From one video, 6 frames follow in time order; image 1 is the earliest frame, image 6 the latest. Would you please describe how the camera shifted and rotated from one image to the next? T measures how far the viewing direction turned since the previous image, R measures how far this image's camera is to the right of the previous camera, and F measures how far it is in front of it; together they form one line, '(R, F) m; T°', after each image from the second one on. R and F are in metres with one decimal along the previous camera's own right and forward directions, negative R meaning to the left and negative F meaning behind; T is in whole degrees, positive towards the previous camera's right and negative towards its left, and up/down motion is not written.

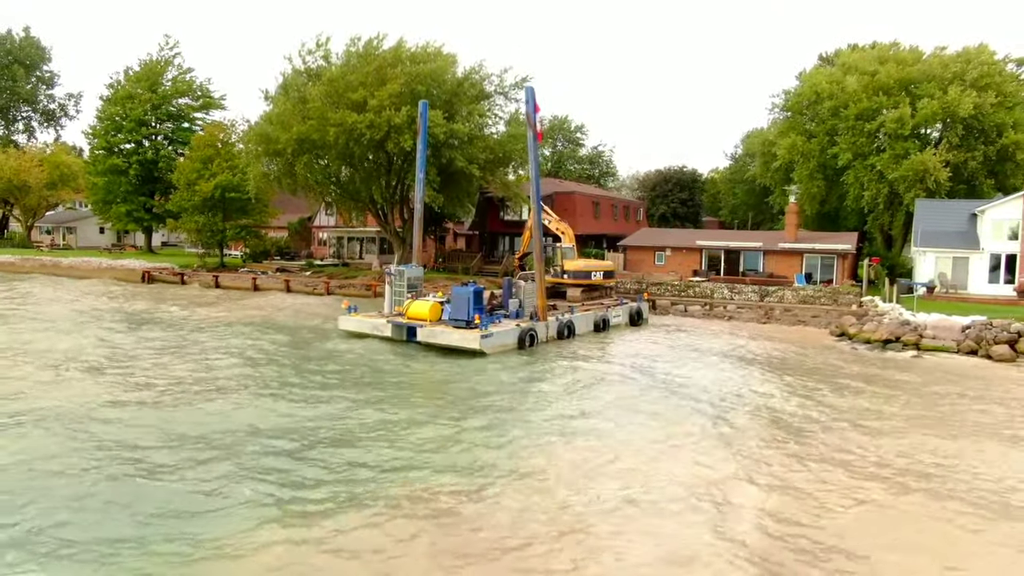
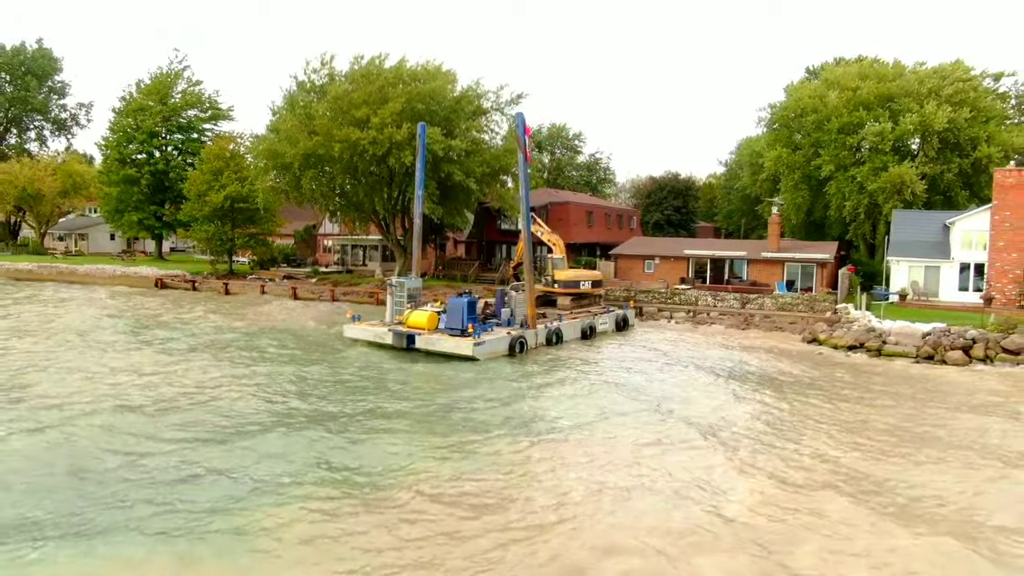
(+0.4, -1.7) m; 0°
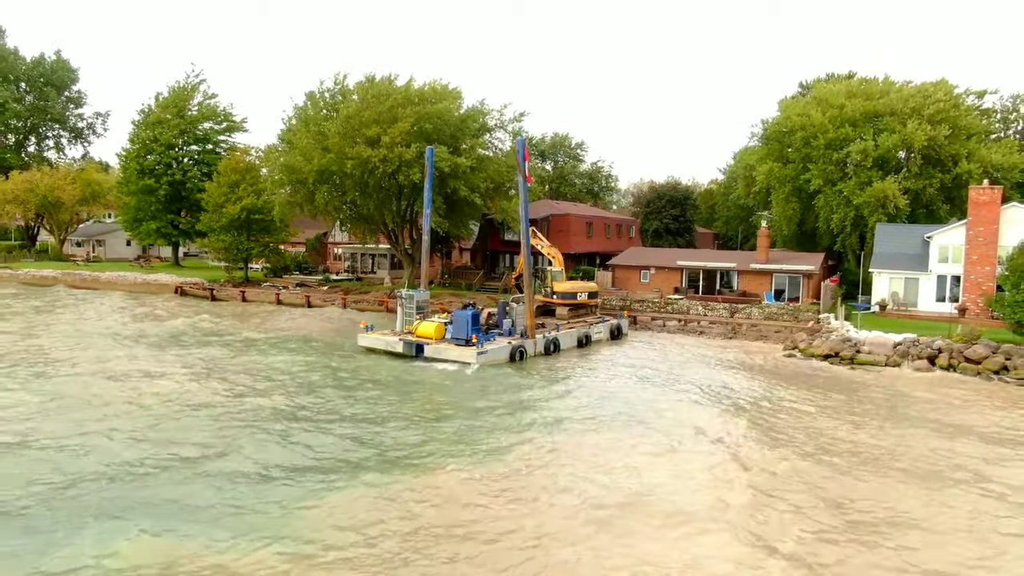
(+0.1, -1.9) m; 0°
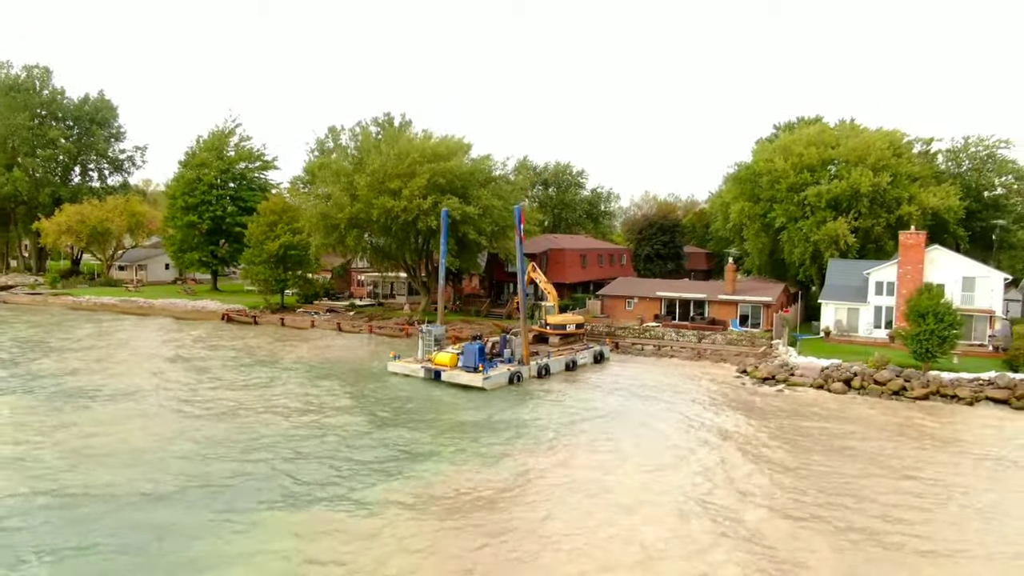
(+0.5, -6.0) m; -1°
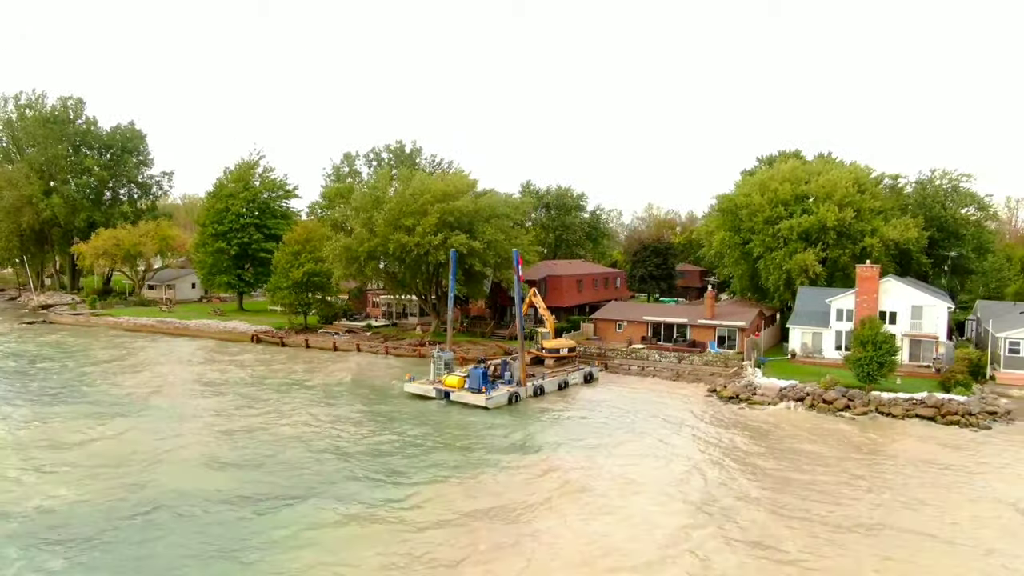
(+0.5, -4.9) m; -1°
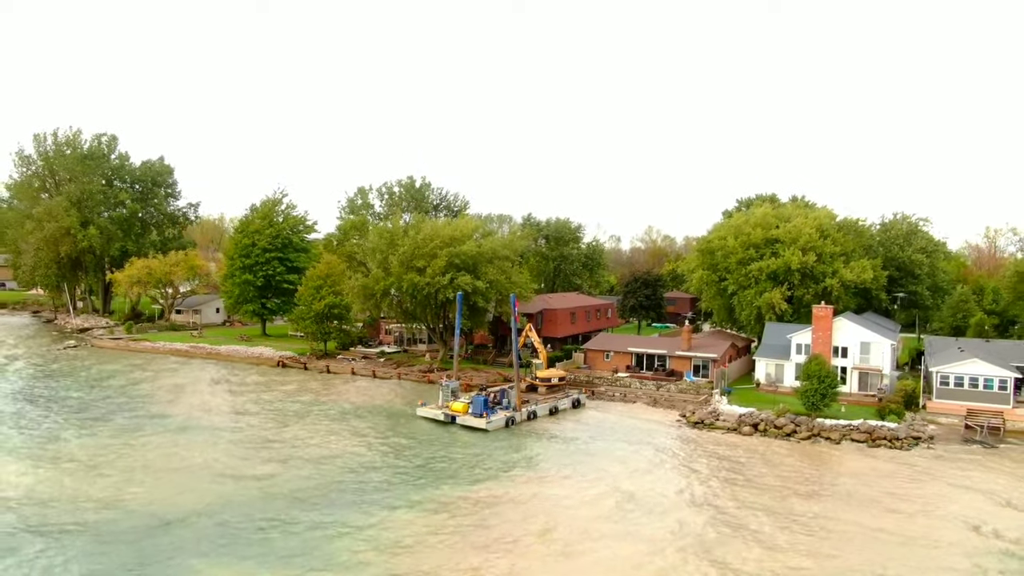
(+0.5, -6.0) m; 0°
